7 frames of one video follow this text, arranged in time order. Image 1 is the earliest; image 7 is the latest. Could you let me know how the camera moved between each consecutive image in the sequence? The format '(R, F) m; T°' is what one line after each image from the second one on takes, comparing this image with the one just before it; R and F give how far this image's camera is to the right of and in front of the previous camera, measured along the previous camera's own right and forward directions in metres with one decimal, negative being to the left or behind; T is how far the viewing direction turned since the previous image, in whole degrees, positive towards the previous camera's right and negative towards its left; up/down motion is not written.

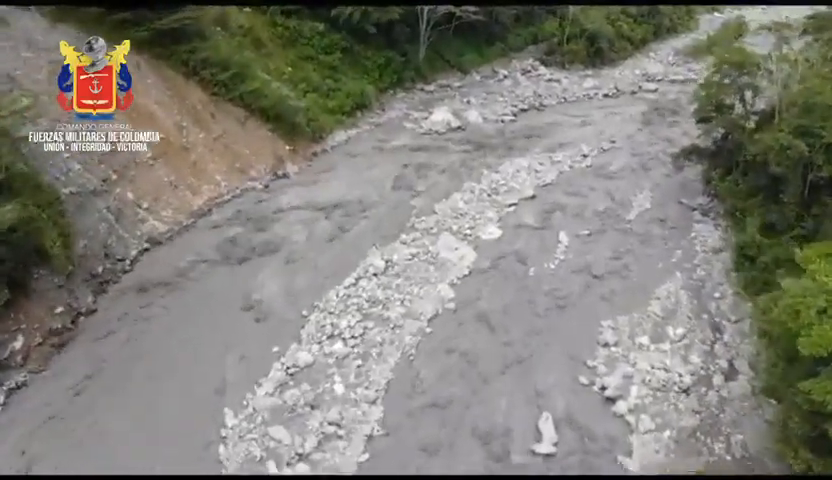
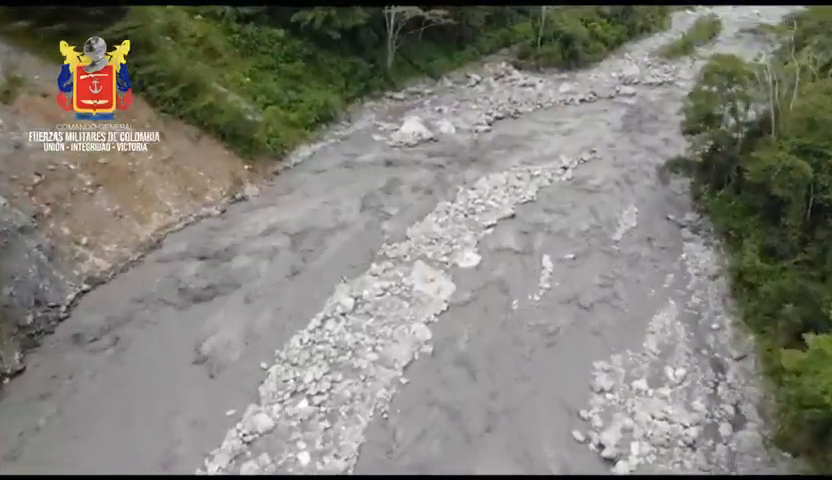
(0.0, +1.1) m; +2°
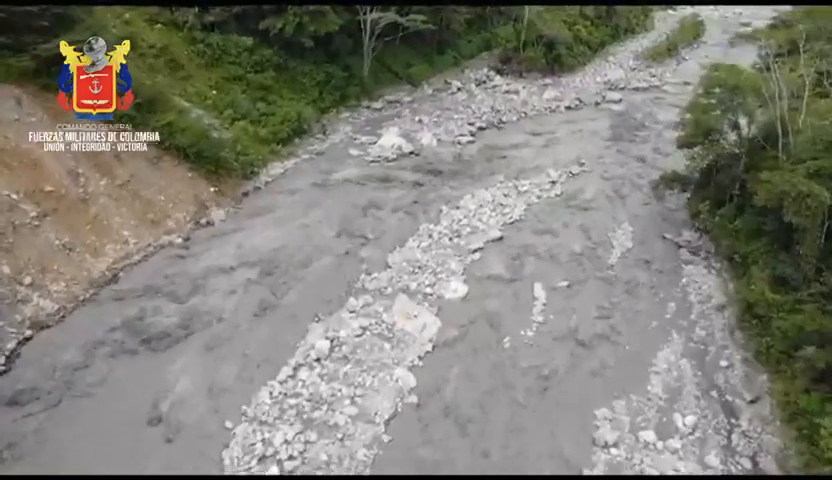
(0.0, +1.0) m; +2°
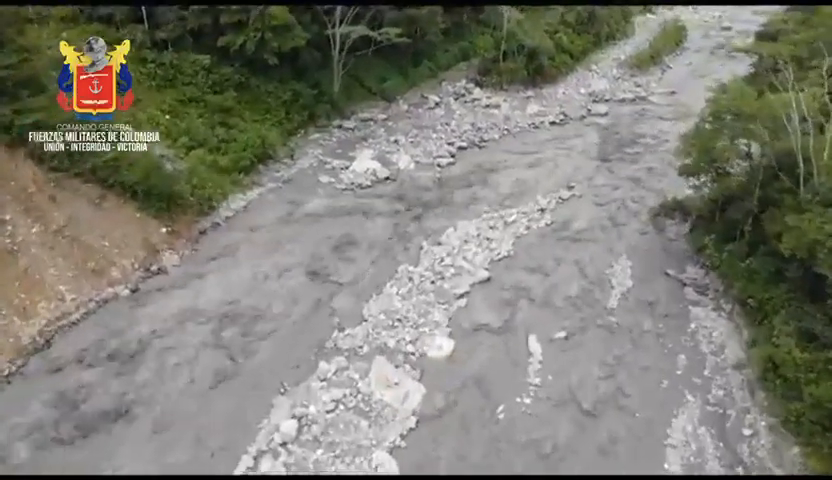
(0.0, +1.3) m; +2°
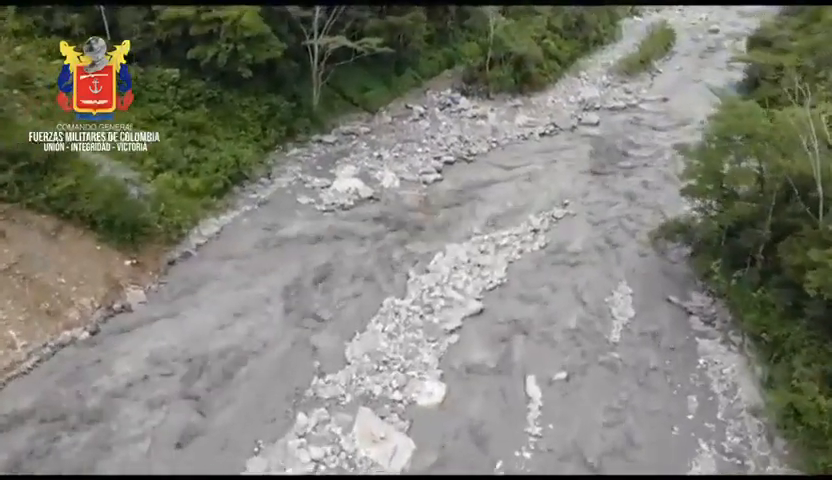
(0.0, +0.9) m; +1°
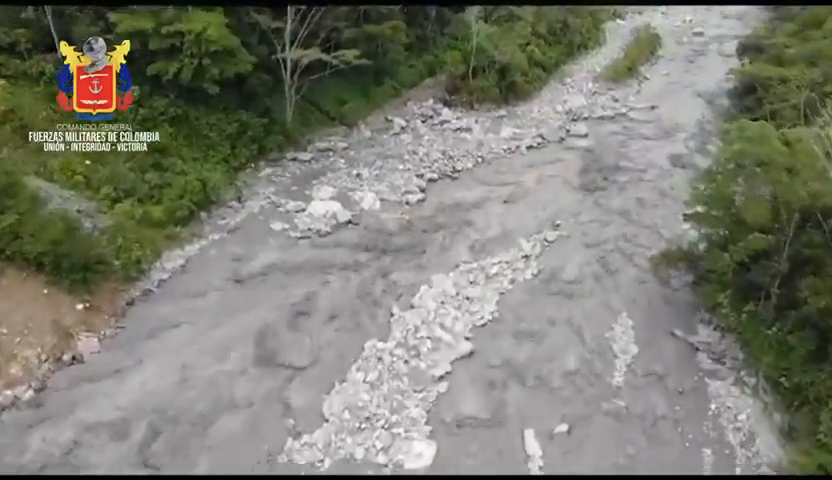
(0.0, +0.9) m; +2°
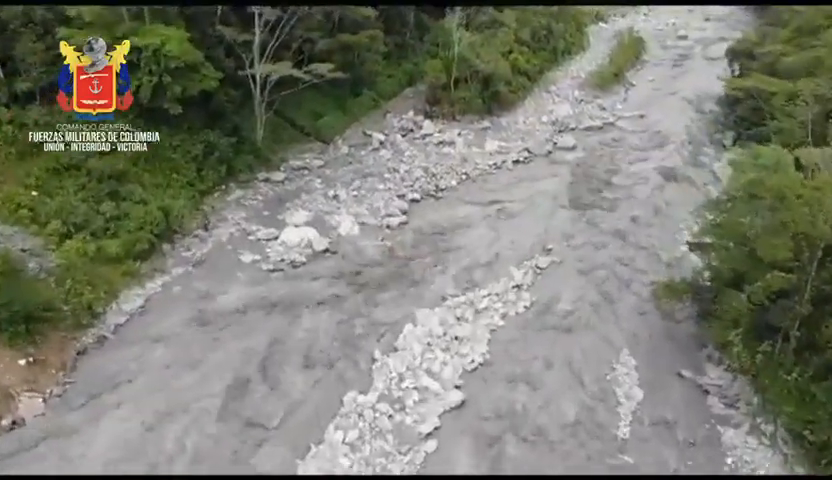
(0.0, +0.9) m; +2°
